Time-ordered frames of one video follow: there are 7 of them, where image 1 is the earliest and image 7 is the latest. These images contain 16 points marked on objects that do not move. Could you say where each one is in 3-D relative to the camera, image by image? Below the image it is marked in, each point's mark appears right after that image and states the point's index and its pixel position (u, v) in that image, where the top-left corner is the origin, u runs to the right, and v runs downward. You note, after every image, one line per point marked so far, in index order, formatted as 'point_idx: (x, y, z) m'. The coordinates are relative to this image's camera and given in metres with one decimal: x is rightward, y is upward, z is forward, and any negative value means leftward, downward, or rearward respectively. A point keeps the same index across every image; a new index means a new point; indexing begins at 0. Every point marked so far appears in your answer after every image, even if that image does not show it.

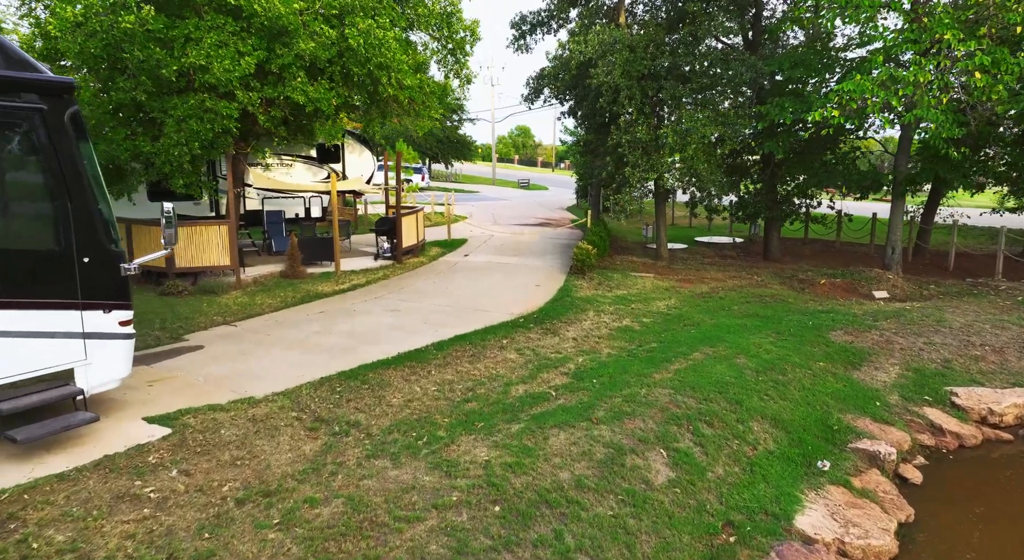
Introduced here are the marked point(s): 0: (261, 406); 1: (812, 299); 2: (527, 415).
0: (-2.1, -1.1, +5.4) m
1: (+5.1, -0.3, +10.9) m
2: (+0.1, -1.2, +5.7) m
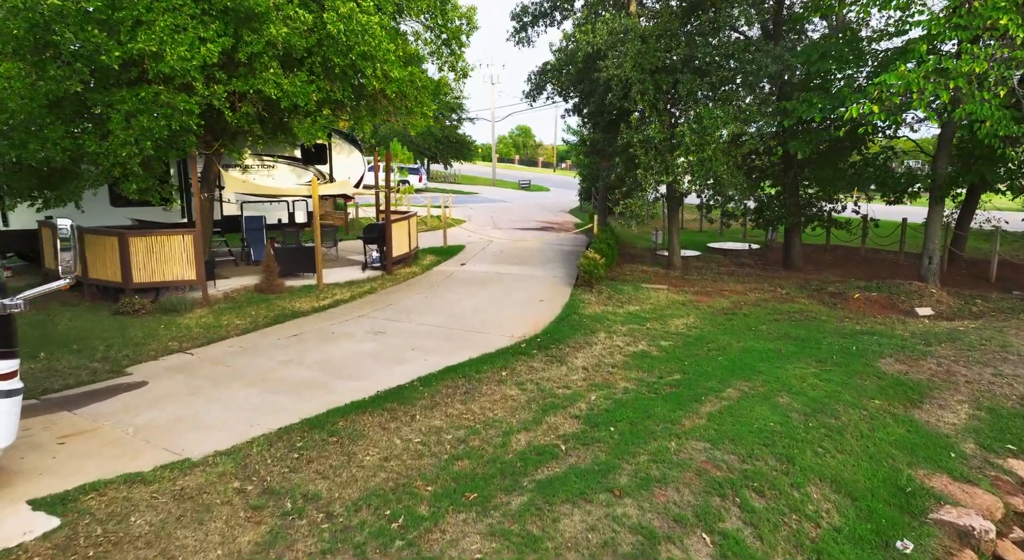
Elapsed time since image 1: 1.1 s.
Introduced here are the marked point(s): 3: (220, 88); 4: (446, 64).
0: (-2.1, -1.3, +4.3) m
1: (+5.1, -0.6, +9.7) m
2: (+0.1, -1.4, +4.6) m
3: (-3.8, +2.5, +8.3) m
4: (-1.3, +4.1, +12.2) m
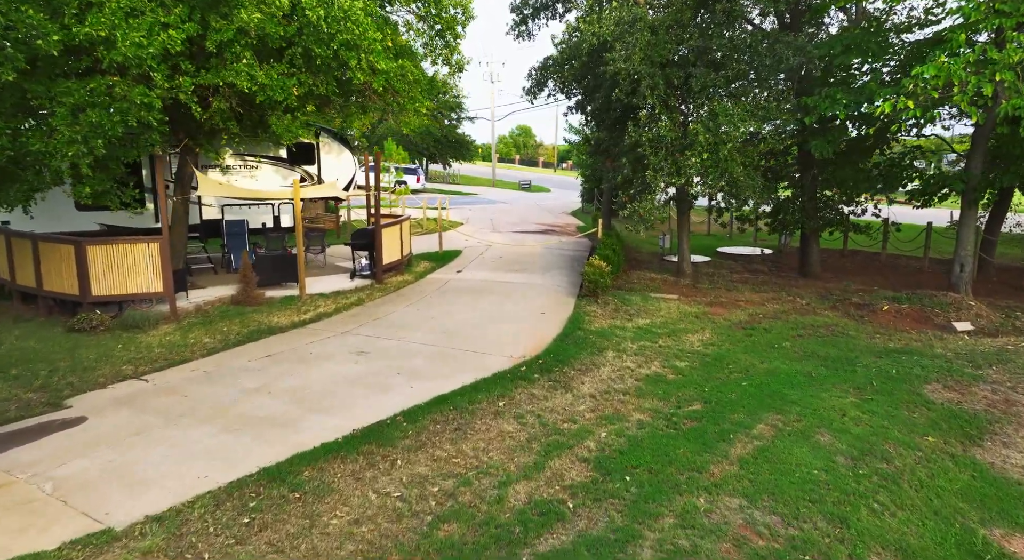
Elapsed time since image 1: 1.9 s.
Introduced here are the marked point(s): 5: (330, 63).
0: (-2.1, -1.5, +3.4) m
1: (+5.1, -0.7, +8.9) m
2: (+0.1, -1.6, +3.7) m
3: (-3.8, +2.3, +7.5) m
4: (-1.3, +4.0, +11.3) m
5: (-2.5, +3.0, +8.9) m
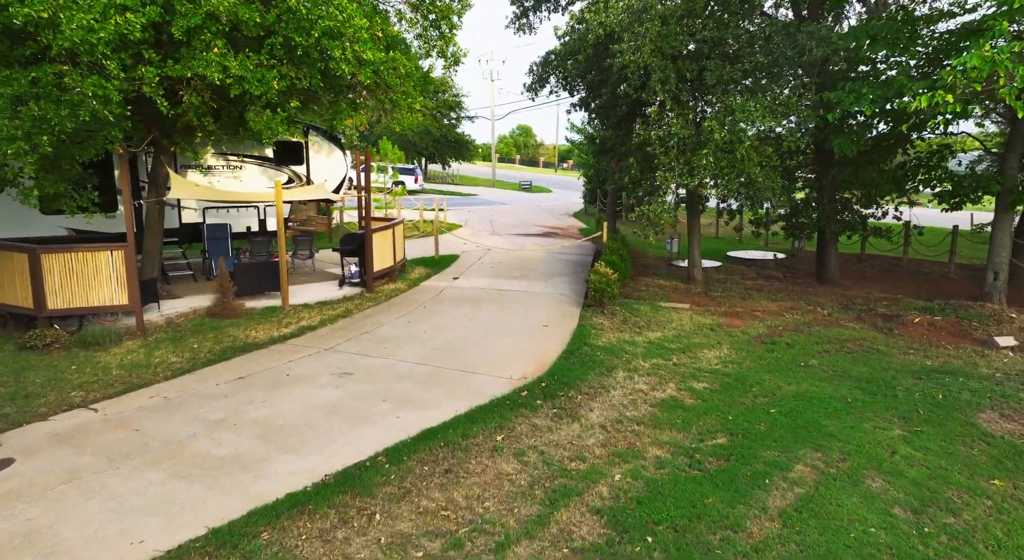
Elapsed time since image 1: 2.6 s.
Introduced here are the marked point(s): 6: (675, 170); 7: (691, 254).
0: (-2.1, -1.6, +2.7) m
1: (+5.1, -0.9, +8.1) m
2: (+0.1, -1.7, +3.0) m
3: (-3.8, +2.2, +6.7) m
4: (-1.3, +3.8, +10.6) m
5: (-2.5, +2.9, +8.2) m
6: (+2.6, +1.7, +10.1) m
7: (+3.4, +0.5, +12.3) m
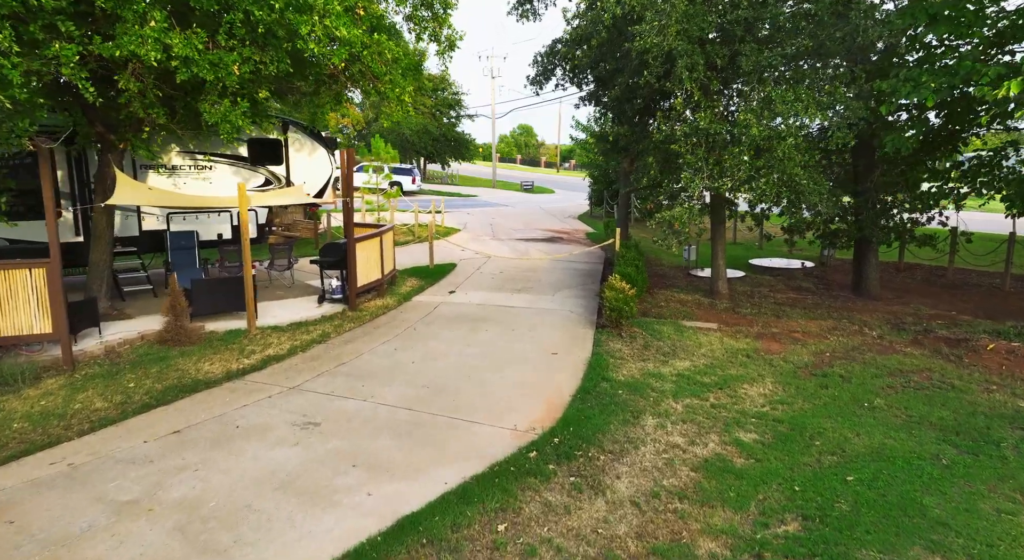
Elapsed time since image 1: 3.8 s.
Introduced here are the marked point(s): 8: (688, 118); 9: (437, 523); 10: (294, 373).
0: (-2.1, -1.8, +1.4) m
1: (+5.1, -1.1, +6.8) m
2: (+0.1, -2.0, +1.6) m
3: (-3.8, +2.0, +5.4) m
4: (-1.2, +3.6, +9.3) m
5: (-2.5, +2.7, +6.8) m
6: (+2.6, +1.5, +8.8) m
7: (+3.5, +0.3, +11.0) m
8: (+2.5, +2.3, +8.9) m
9: (-0.5, -1.5, +4.0) m
10: (-2.3, -1.0, +6.7) m
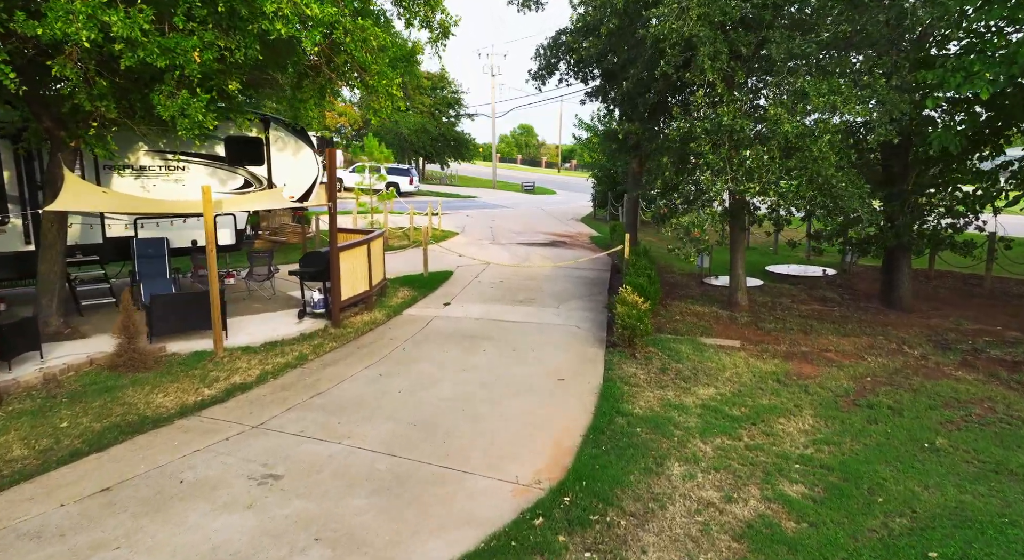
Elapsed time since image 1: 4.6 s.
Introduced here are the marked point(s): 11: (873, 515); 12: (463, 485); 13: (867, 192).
0: (-2.1, -2.0, +0.4) m
1: (+5.1, -1.3, +5.9) m
2: (+0.2, -2.1, +0.7) m
3: (-3.8, +1.8, +4.5) m
4: (-1.2, +3.4, +8.3) m
5: (-2.5, +2.5, +5.9) m
6: (+2.6, +1.3, +7.9) m
7: (+3.5, +0.1, +10.1) m
8: (+2.5, +2.1, +8.0) m
9: (-0.5, -1.7, +3.1) m
10: (-2.3, -1.1, +5.8) m
11: (+2.4, -1.6, +4.3) m
12: (-0.4, -1.4, +4.5) m
13: (+4.4, +1.2, +8.3) m
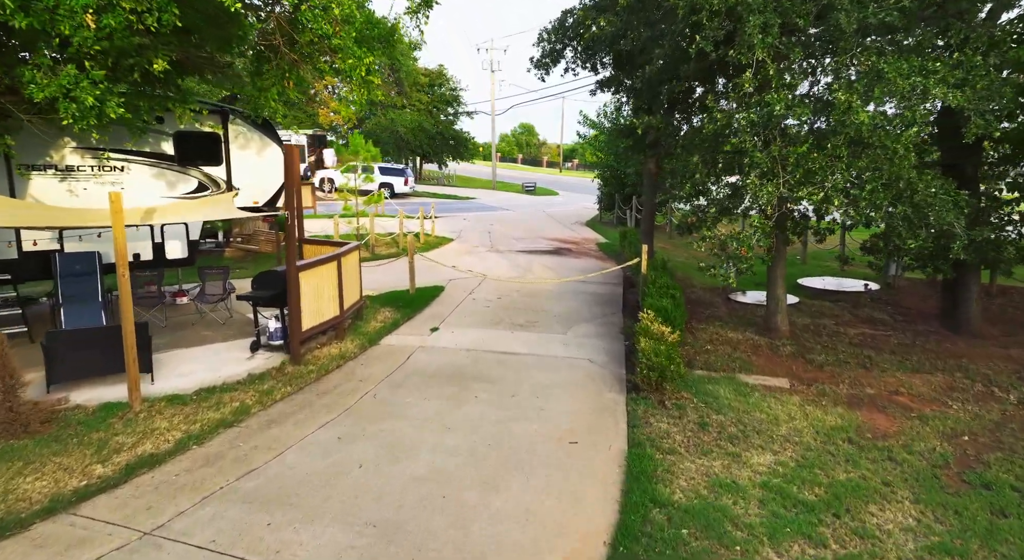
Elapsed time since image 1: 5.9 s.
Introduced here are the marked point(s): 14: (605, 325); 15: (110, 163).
0: (-2.1, -2.3, -1.1) m
1: (+5.1, -1.5, +4.3) m
2: (+0.1, -2.4, -0.8) m
3: (-3.8, +1.5, +3.0) m
4: (-1.3, +3.1, +6.8) m
5: (-2.5, +2.2, +4.4) m
6: (+2.6, +1.1, +6.3) m
7: (+3.5, -0.2, +8.5) m
8: (+2.5, +1.8, +6.5) m
9: (-0.5, -1.9, +1.5) m
10: (-2.3, -1.4, +4.2) m
11: (+2.4, -1.9, +2.8) m
12: (-0.4, -1.7, +2.9) m
13: (+4.4, +0.9, +6.7) m
14: (+1.3, -0.6, +8.7) m
15: (-5.2, +1.5, +8.2) m
